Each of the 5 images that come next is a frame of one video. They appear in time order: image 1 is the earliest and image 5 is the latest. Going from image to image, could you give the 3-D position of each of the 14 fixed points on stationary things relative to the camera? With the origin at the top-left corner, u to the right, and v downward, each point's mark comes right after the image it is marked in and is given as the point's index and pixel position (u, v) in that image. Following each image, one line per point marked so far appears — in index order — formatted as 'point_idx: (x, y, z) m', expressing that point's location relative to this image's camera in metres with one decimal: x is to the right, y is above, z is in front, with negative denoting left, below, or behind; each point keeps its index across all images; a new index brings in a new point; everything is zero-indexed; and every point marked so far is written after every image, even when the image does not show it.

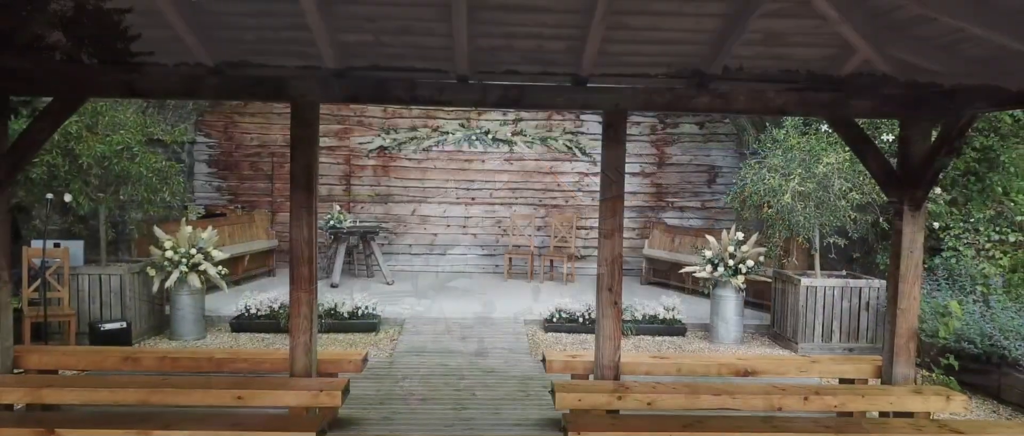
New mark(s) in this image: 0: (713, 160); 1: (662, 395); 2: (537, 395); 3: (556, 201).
0: (+2.0, +0.6, +8.7) m
1: (+0.5, -0.6, +3.1) m
2: (+0.1, -0.8, +4.1) m
3: (+0.4, +0.2, +8.7) m
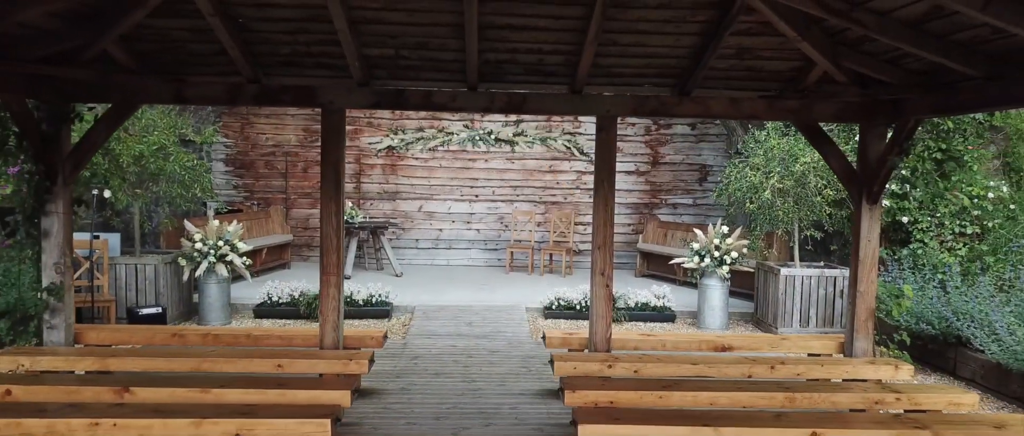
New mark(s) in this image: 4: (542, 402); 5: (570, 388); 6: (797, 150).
0: (+2.0, +0.6, +9.1) m
1: (+0.6, -0.6, +3.6) m
2: (+0.1, -0.8, +4.6) m
3: (+0.5, +0.2, +9.1) m
4: (+0.1, -0.8, +4.0) m
5: (+0.2, -0.6, +3.1) m
6: (+1.9, +0.5, +5.7) m
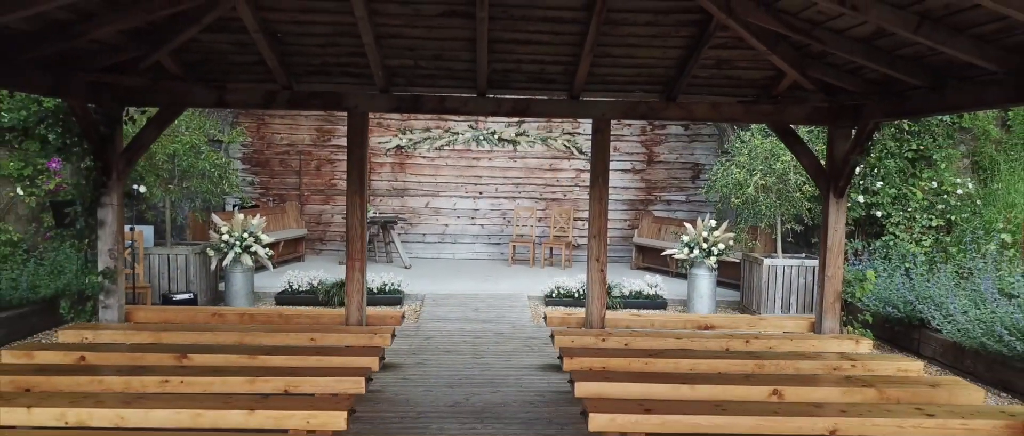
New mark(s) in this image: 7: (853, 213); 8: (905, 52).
0: (+2.0, +0.7, +9.6) m
1: (+0.6, -0.6, +4.0) m
2: (+0.2, -0.8, +5.0) m
3: (+0.5, +0.3, +9.6) m
4: (+0.2, -0.8, +4.4) m
5: (+0.2, -0.6, +3.6) m
6: (+1.9, +0.5, +6.2) m
7: (+2.5, 0.0, +6.3) m
8: (+1.6, +0.7, +3.5) m
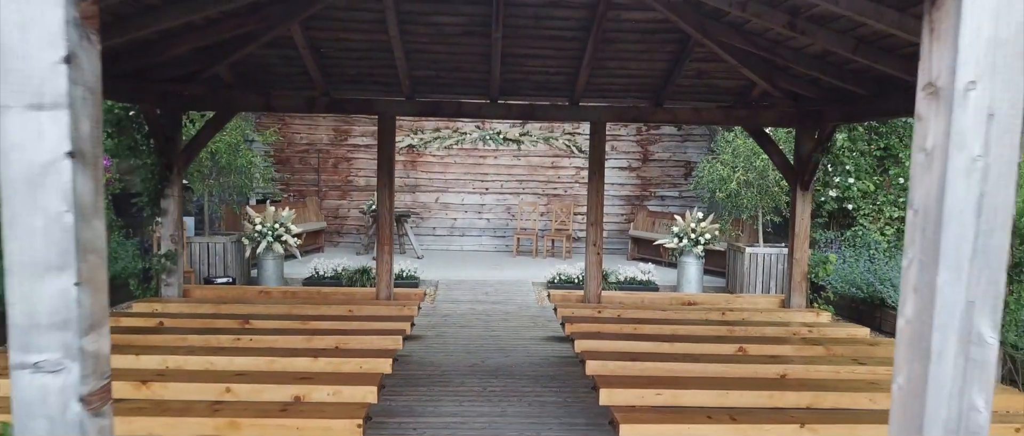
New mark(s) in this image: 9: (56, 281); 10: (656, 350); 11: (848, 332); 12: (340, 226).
0: (+2.1, +0.7, +10.3) m
1: (+0.6, -0.5, +4.7) m
2: (+0.2, -0.7, +5.7) m
3: (+0.5, +0.3, +10.3) m
4: (+0.2, -0.7, +5.1) m
5: (+0.3, -0.5, +4.3) m
6: (+1.9, +0.6, +6.9) m
7: (+2.5, +0.1, +7.0) m
8: (+1.6, +0.7, +4.2) m
9: (-0.6, -0.1, +1.2) m
10: (+0.6, -0.6, +3.8) m
11: (+1.7, -0.6, +4.3) m
12: (-2.0, -0.1, +10.0) m
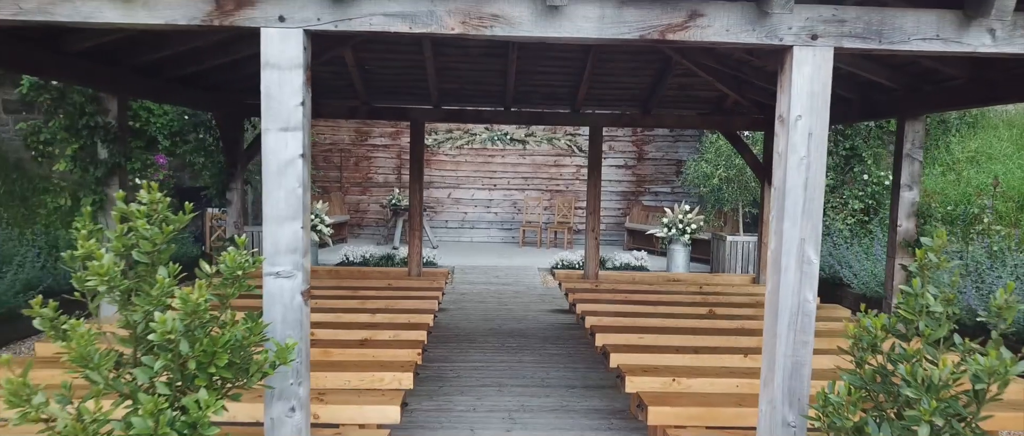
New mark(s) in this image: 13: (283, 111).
0: (+2.2, +0.8, +11.2) m
1: (+0.7, -0.4, +5.6) m
2: (+0.3, -0.6, +6.6) m
3: (+0.6, +0.4, +11.2) m
4: (+0.3, -0.7, +6.0) m
5: (+0.4, -0.4, +5.2) m
6: (+2.0, +0.6, +7.8) m
7: (+2.6, +0.2, +7.9) m
8: (+1.7, +0.8, +5.1) m
9: (-0.5, 0.0, +2.1) m
10: (+0.7, -0.5, +4.7) m
11: (+1.7, -0.5, +5.2) m
12: (-1.9, 0.0, +10.9) m
13: (-0.5, +0.3, +2.1) m
